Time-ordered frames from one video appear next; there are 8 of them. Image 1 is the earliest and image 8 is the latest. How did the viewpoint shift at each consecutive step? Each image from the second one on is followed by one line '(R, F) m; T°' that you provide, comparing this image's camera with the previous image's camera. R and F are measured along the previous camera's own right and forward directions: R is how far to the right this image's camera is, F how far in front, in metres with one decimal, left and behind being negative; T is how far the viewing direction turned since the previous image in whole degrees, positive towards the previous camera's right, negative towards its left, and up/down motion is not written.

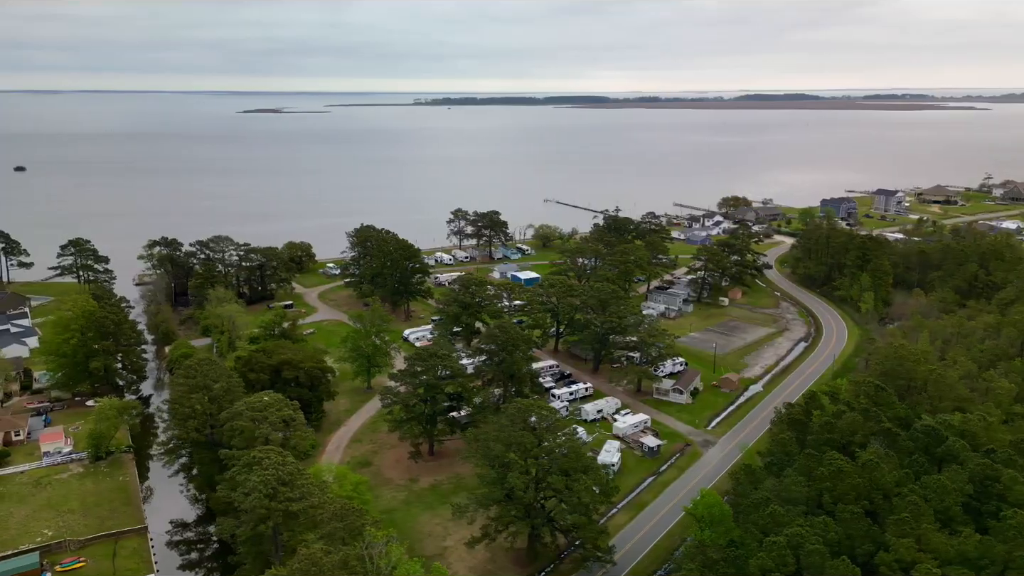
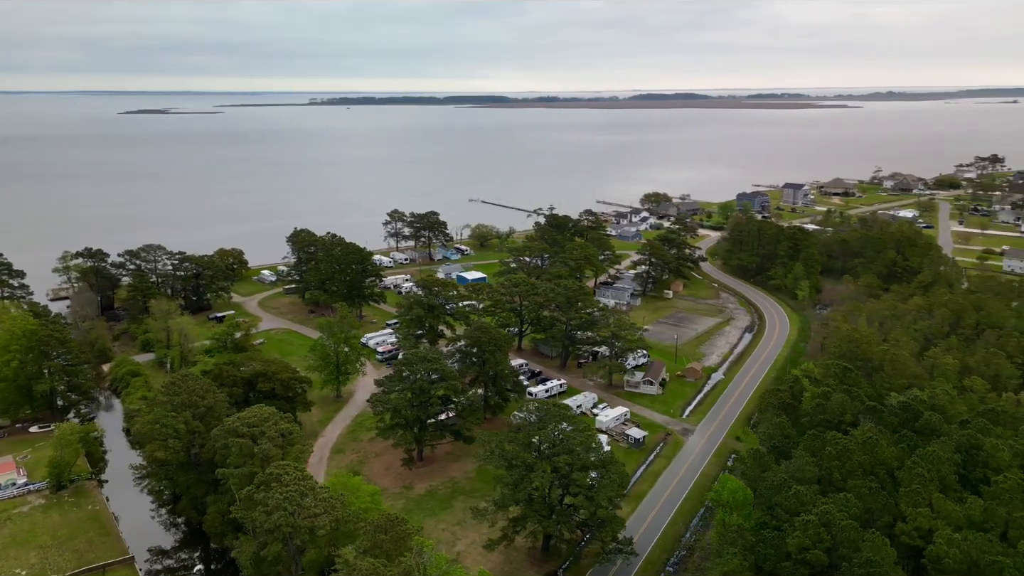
(-2.4, +0.2) m; +7°
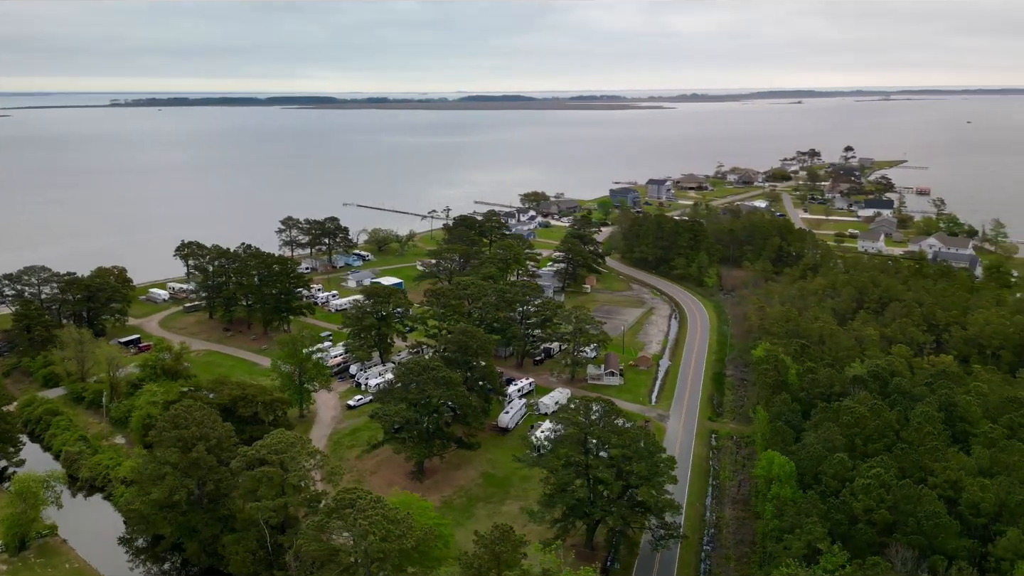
(-4.6, +0.6) m; +12°
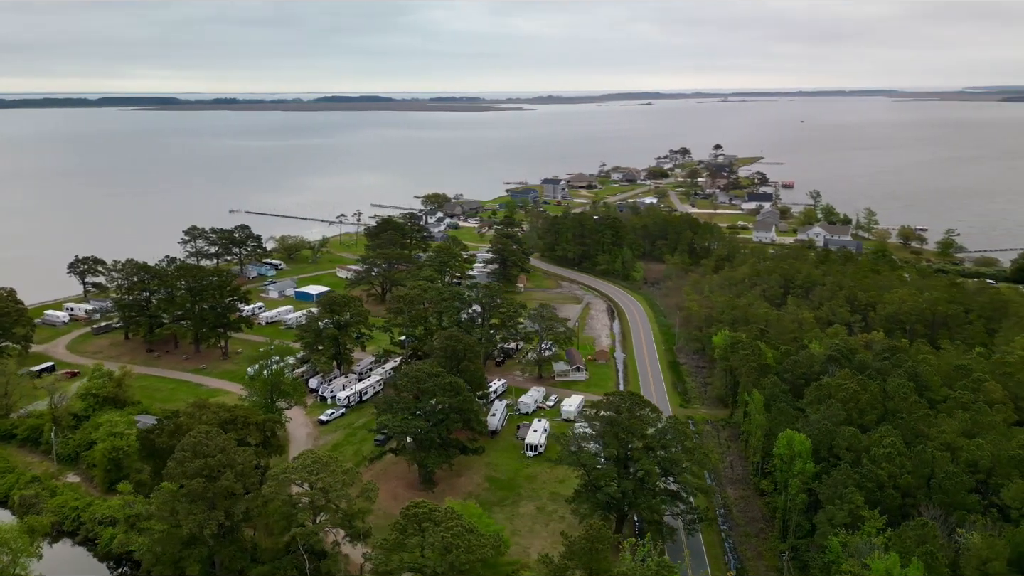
(-3.8, +0.4) m; +10°
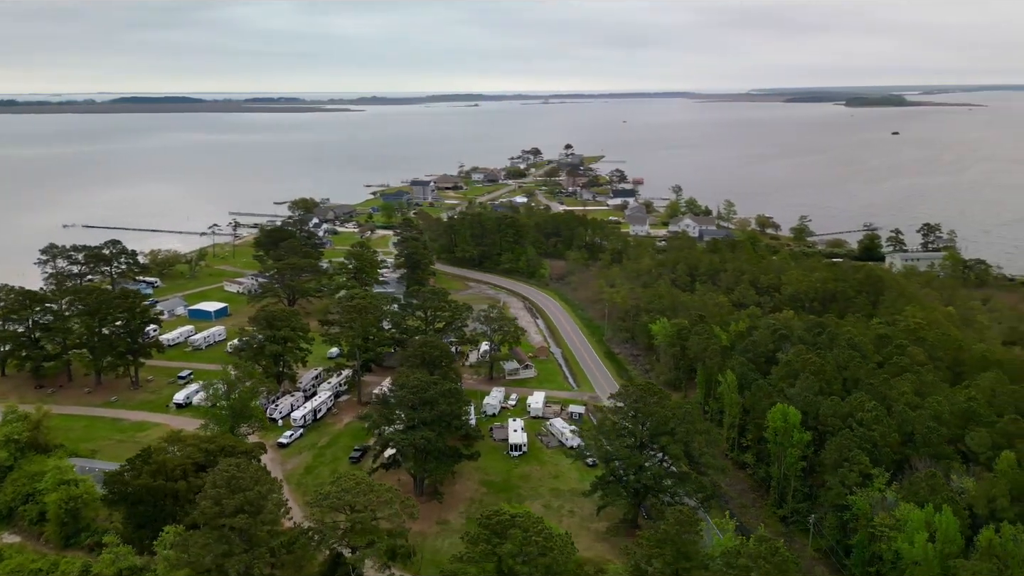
(-4.3, +0.5) m; +13°
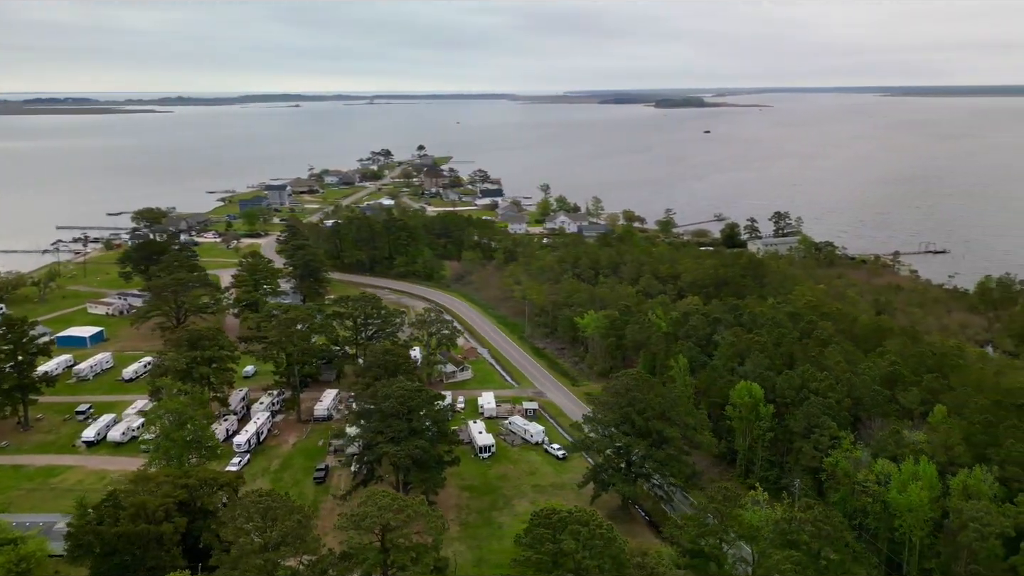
(-3.9, +0.5) m; +13°
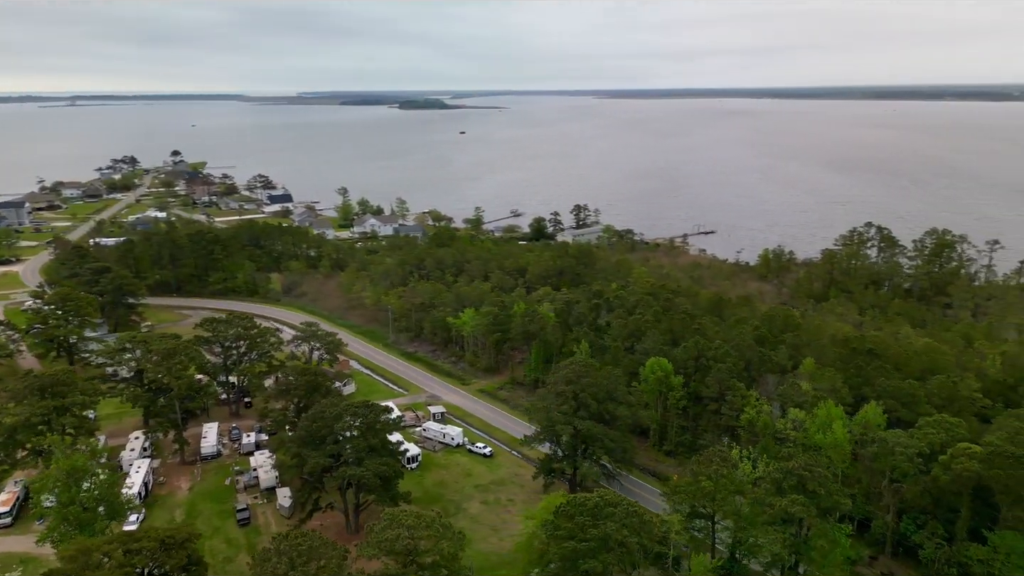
(-4.7, +0.8) m; +19°
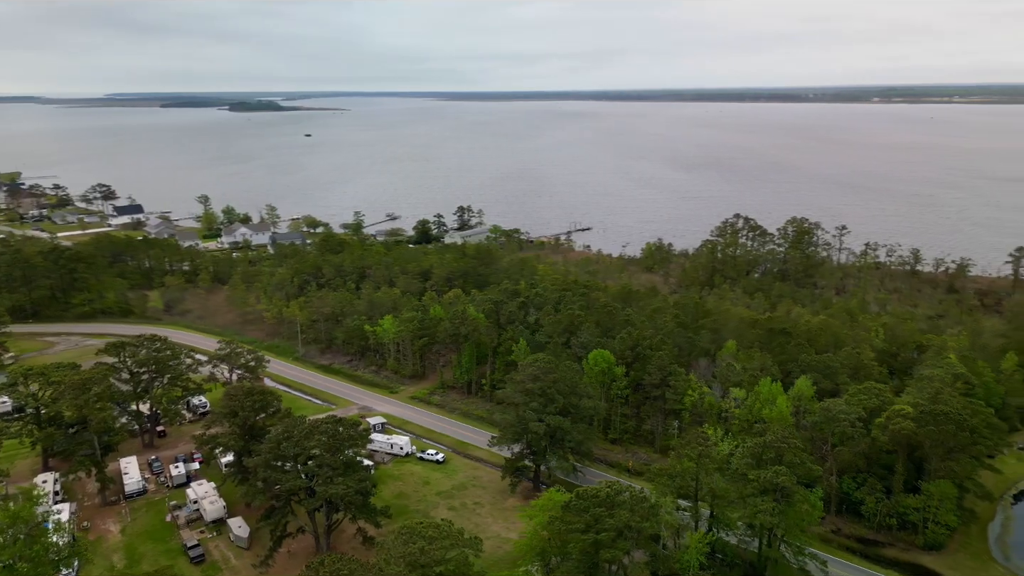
(-2.9, +0.3) m; +12°
